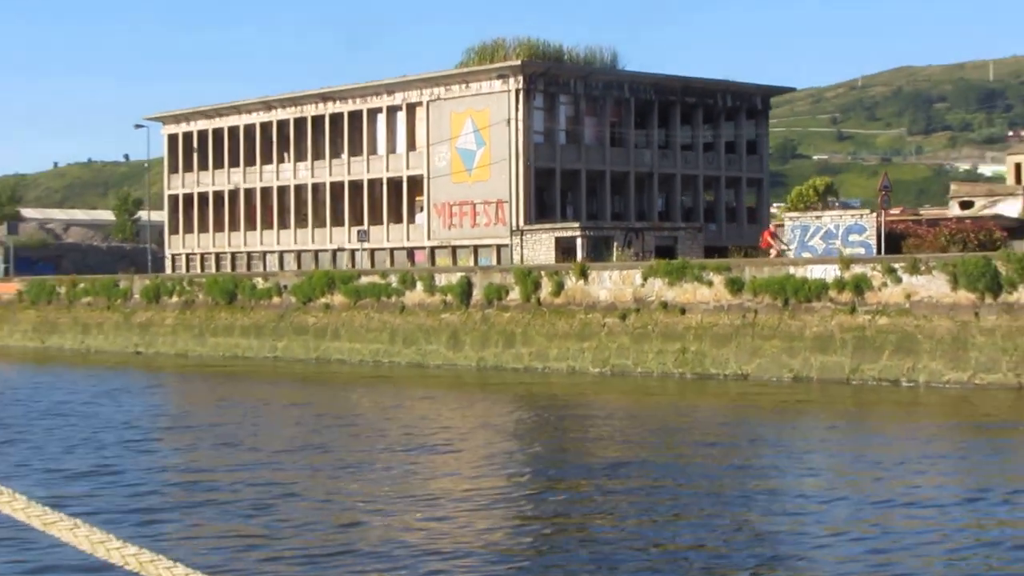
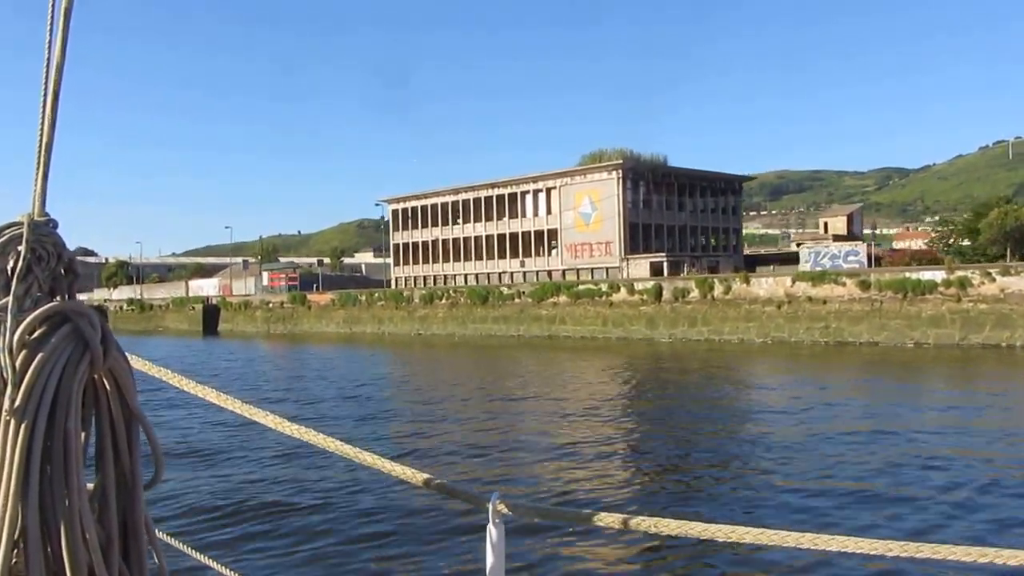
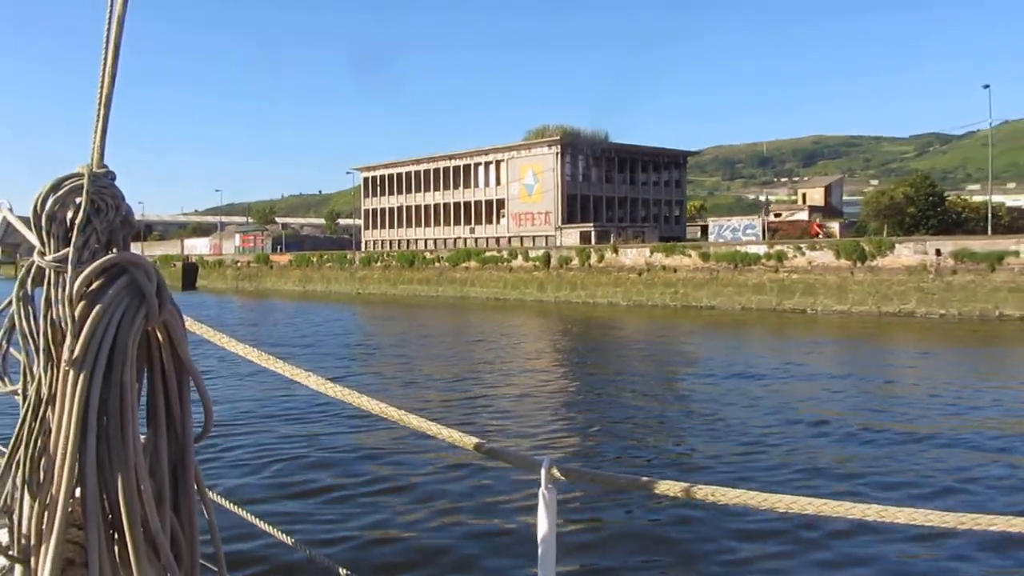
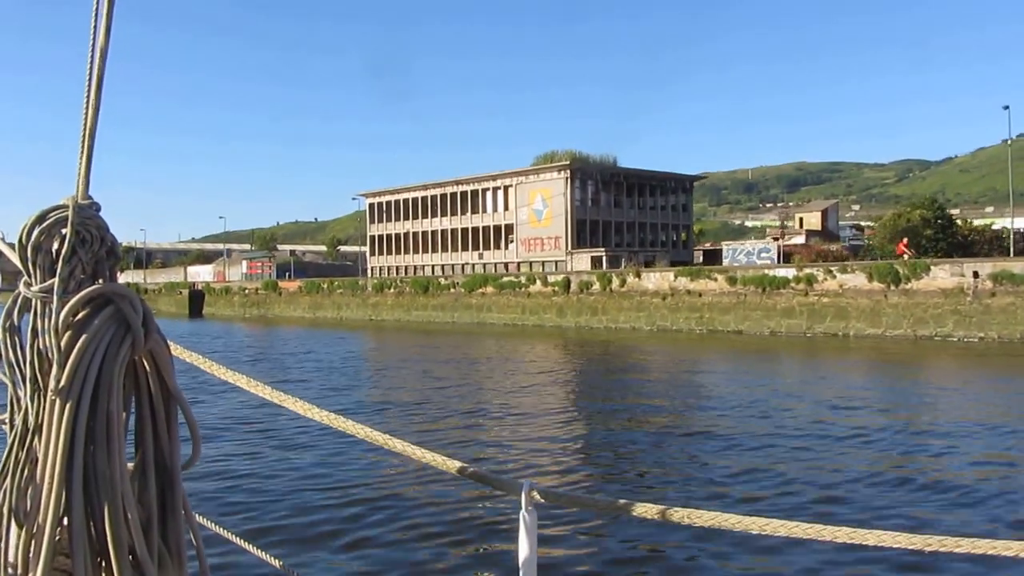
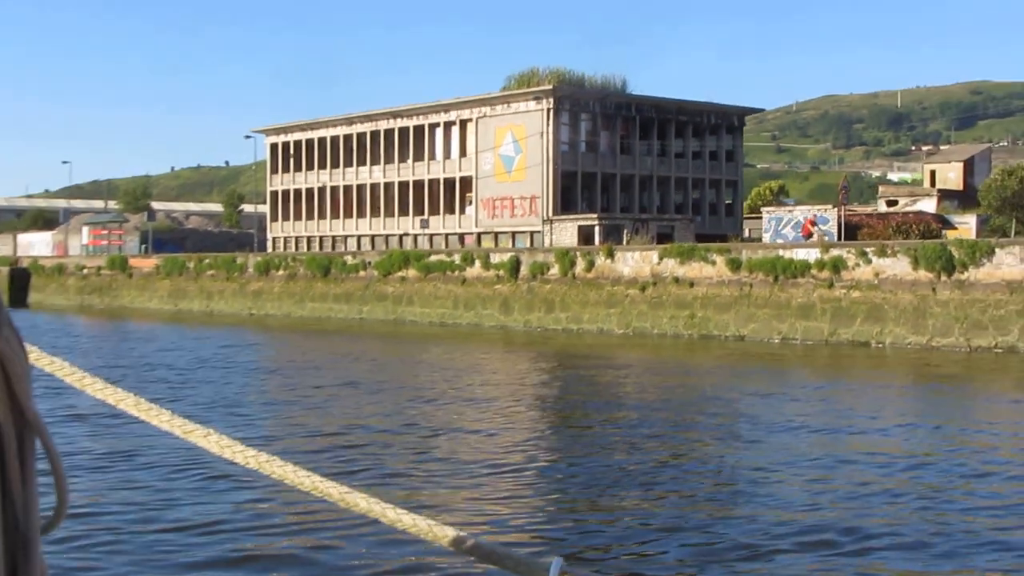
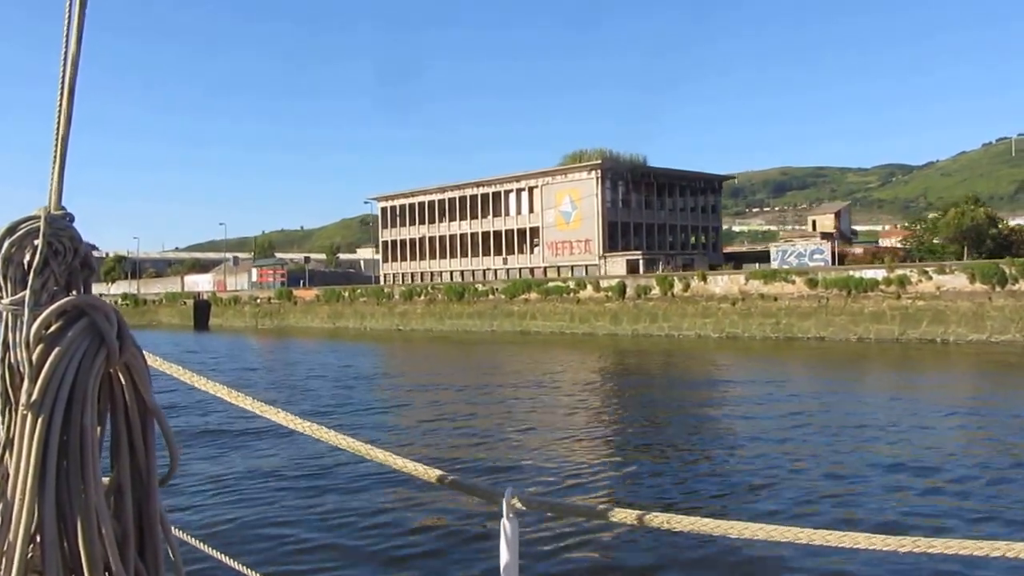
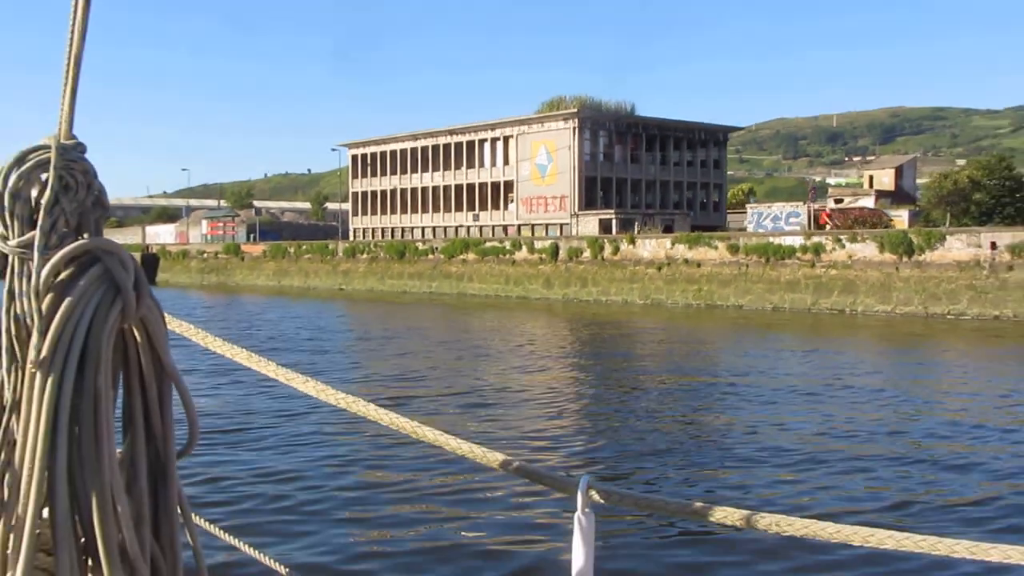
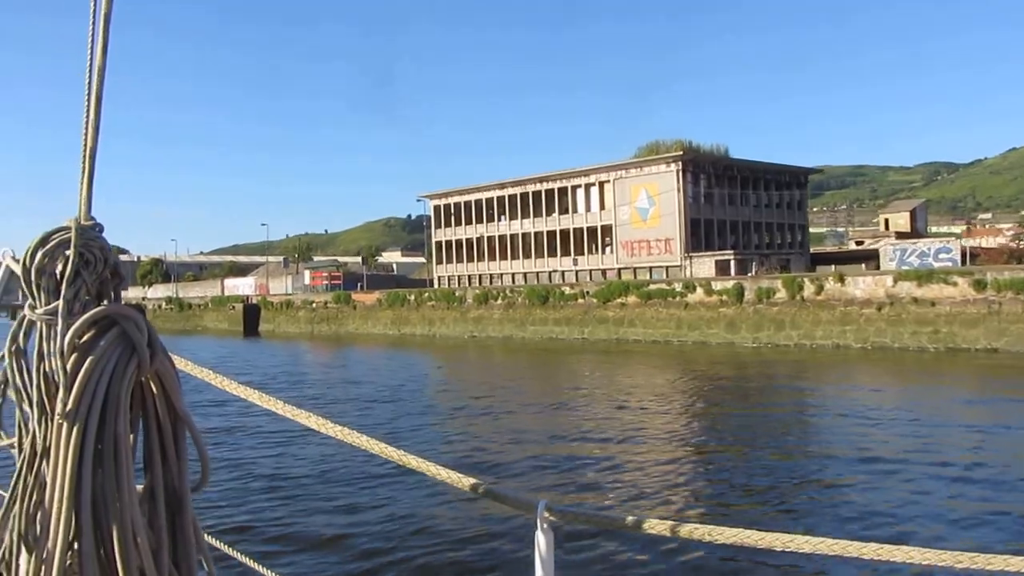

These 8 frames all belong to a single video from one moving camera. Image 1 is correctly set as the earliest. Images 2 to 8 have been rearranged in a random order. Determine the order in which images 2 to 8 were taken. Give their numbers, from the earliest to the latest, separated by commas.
5, 7, 3, 4, 6, 2, 8
